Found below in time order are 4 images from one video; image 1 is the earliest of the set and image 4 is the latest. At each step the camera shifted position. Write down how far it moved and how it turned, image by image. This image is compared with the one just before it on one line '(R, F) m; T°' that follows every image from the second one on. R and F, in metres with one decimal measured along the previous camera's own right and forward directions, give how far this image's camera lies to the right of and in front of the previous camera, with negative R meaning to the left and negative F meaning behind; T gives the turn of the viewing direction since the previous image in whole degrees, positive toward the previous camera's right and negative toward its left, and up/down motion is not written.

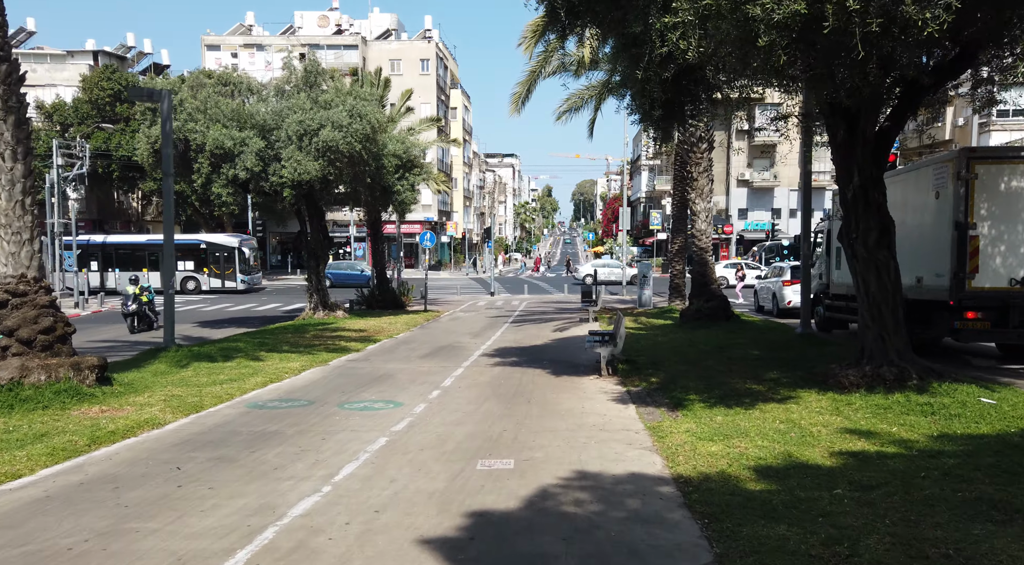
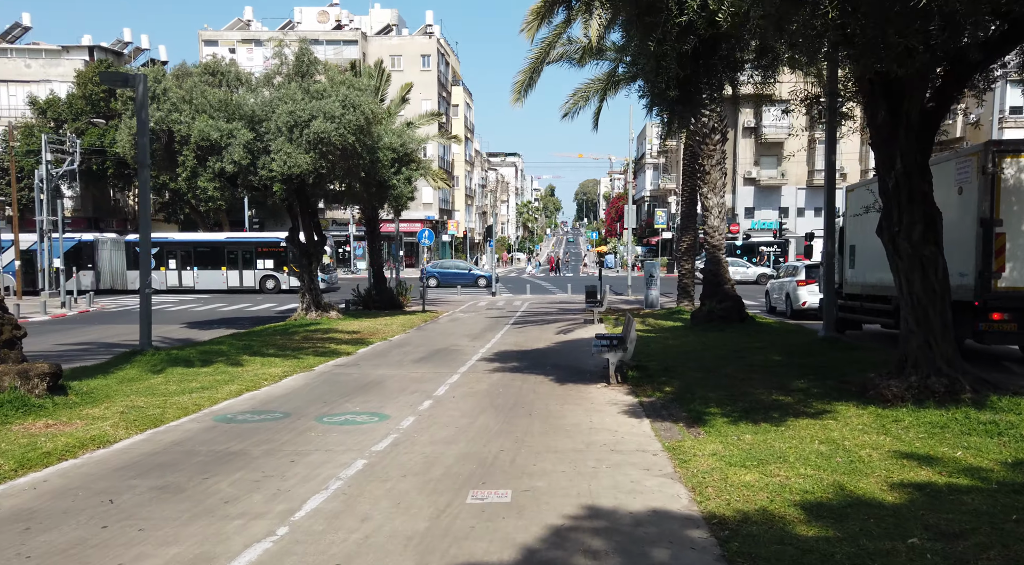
(0.0, +1.0) m; 0°
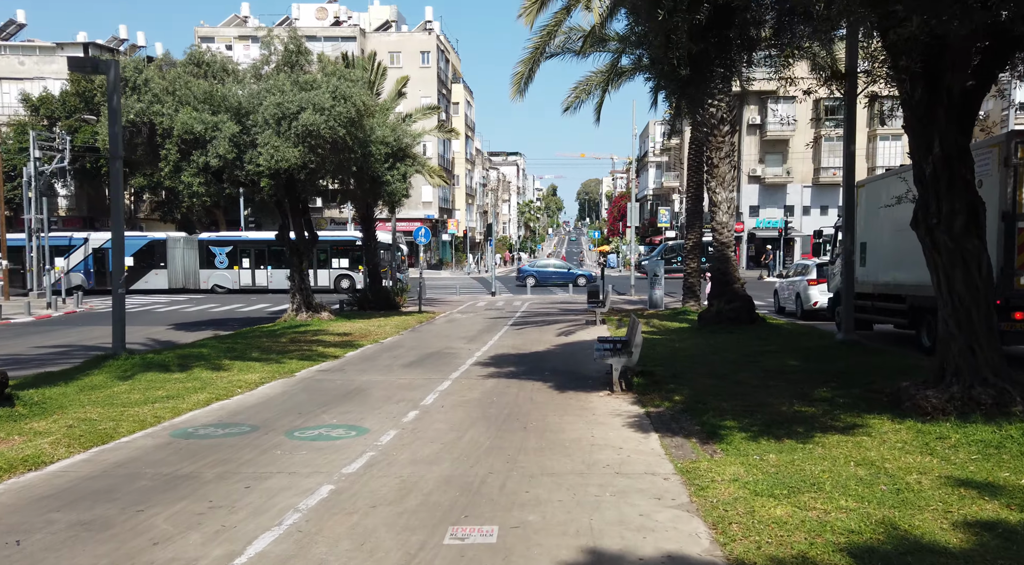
(+0.1, +0.9) m; 0°
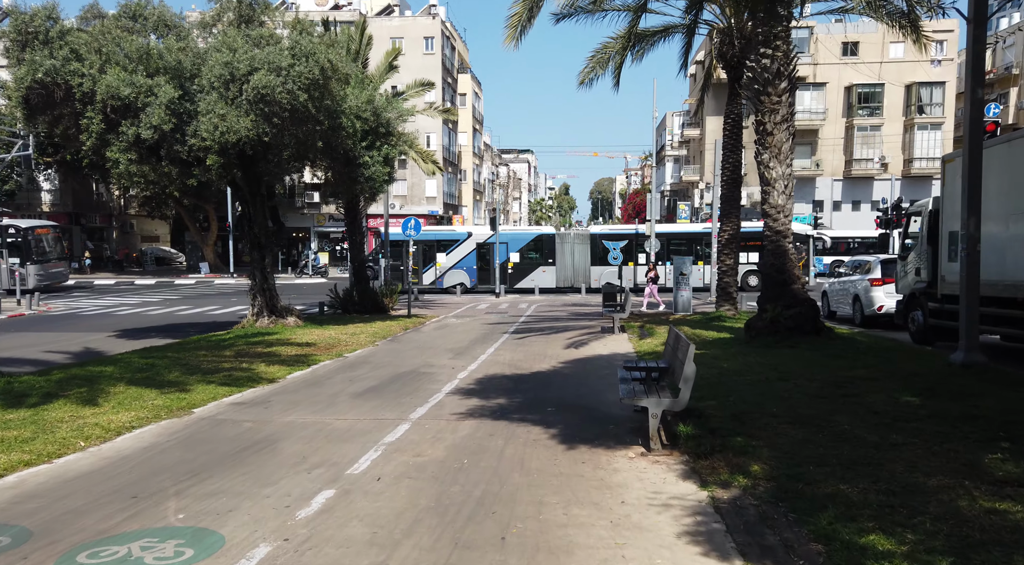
(+0.3, +3.5) m; -1°
